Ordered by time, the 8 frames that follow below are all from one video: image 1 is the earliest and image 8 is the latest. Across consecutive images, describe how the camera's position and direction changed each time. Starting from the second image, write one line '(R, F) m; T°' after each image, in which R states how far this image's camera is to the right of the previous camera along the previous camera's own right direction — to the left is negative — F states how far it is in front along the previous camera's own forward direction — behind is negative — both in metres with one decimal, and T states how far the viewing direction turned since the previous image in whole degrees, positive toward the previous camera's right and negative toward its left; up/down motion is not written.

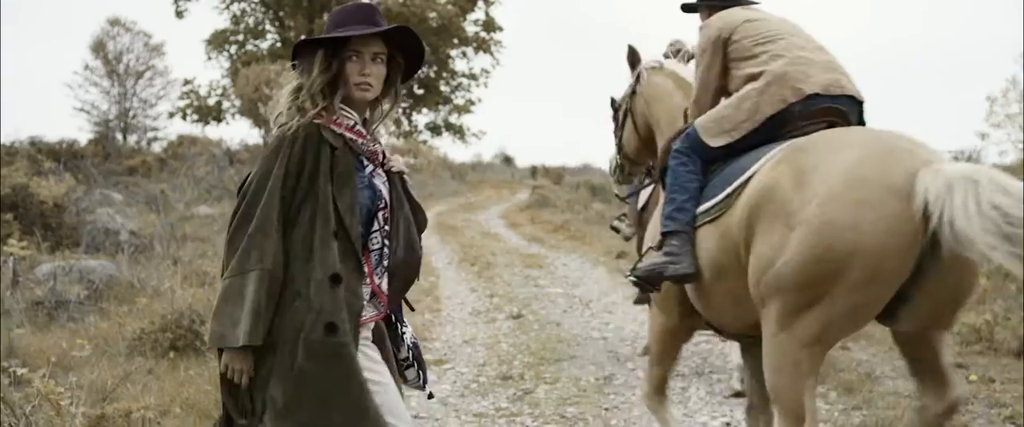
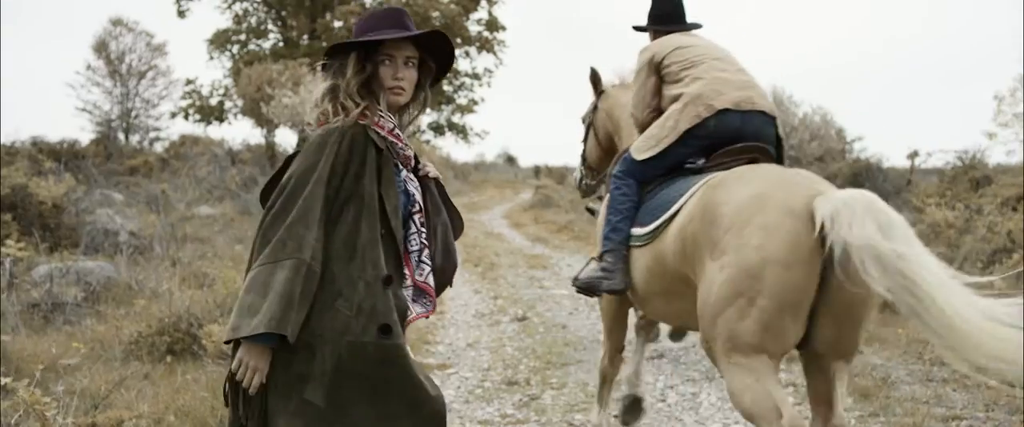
(0.0, +0.2) m; 0°
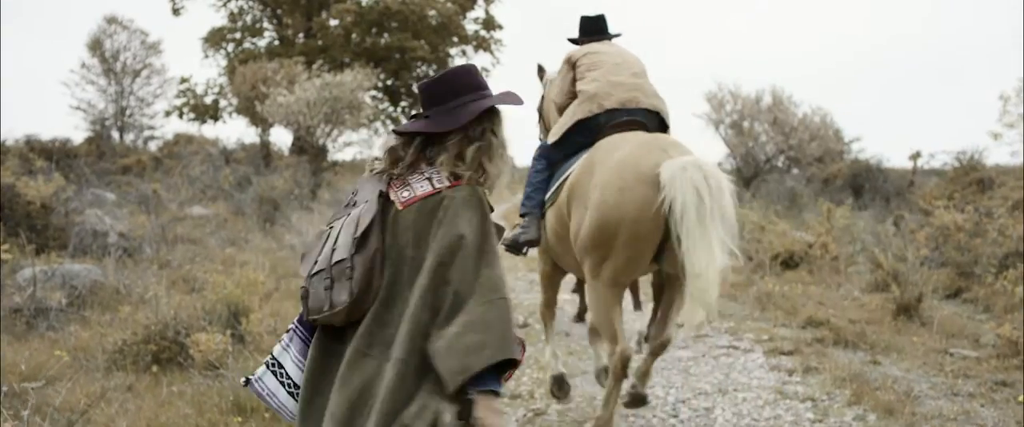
(-0.1, +0.3) m; 0°
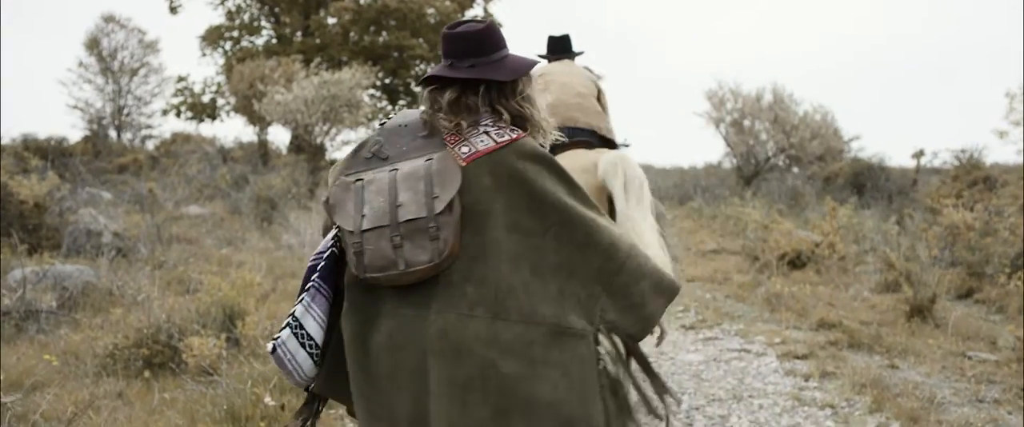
(0.0, +0.2) m; 0°
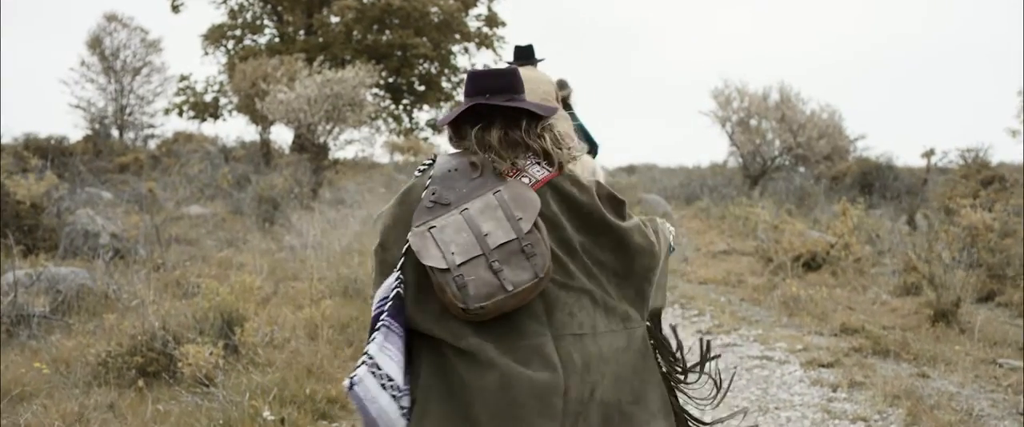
(-0.1, +0.3) m; 0°
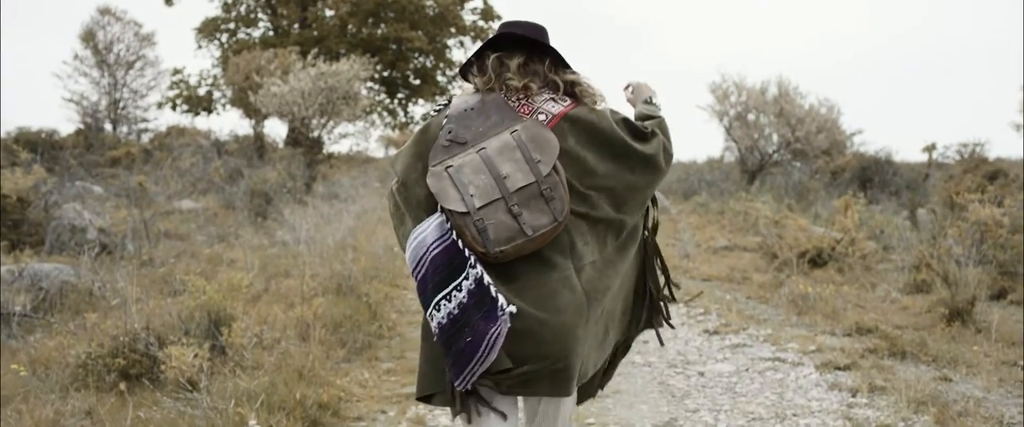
(0.0, +0.3) m; 0°
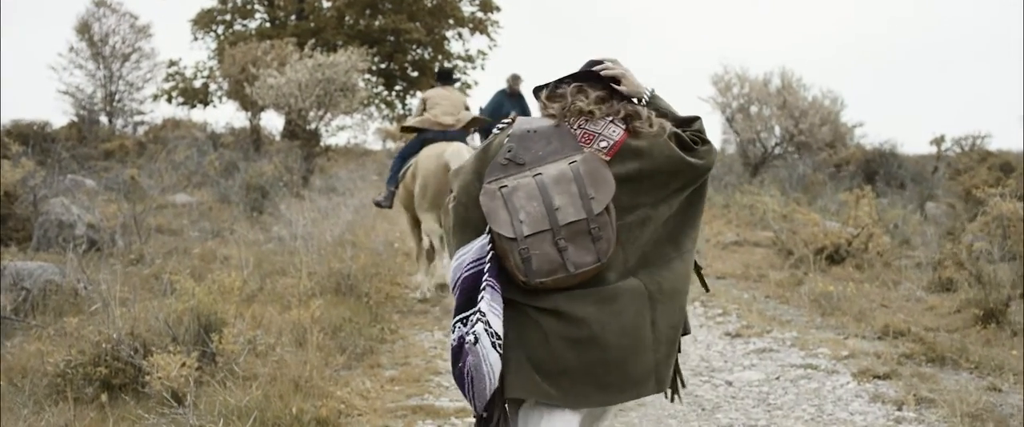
(-0.1, +0.5) m; 0°
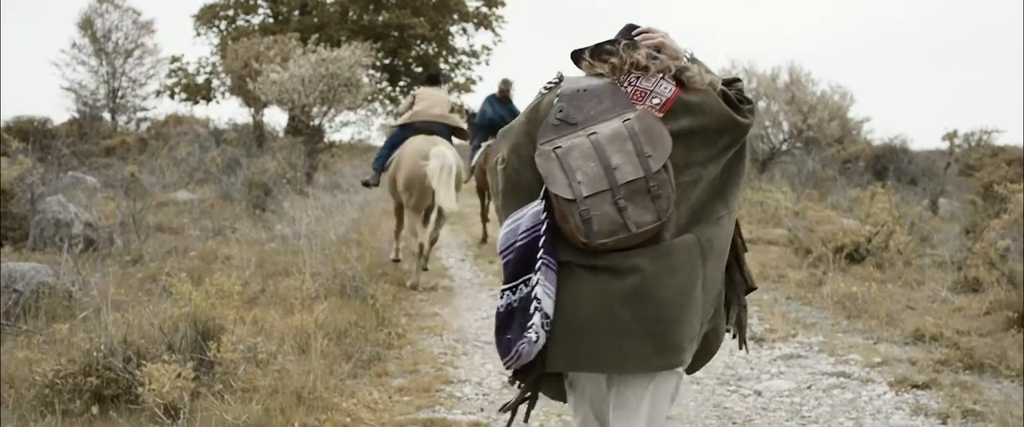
(-0.1, +0.3) m; 0°
